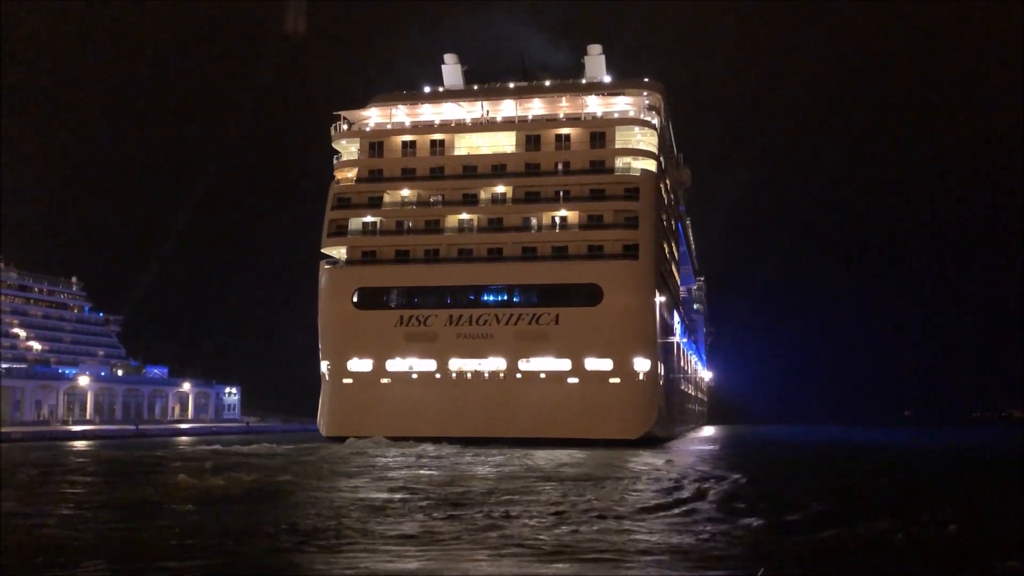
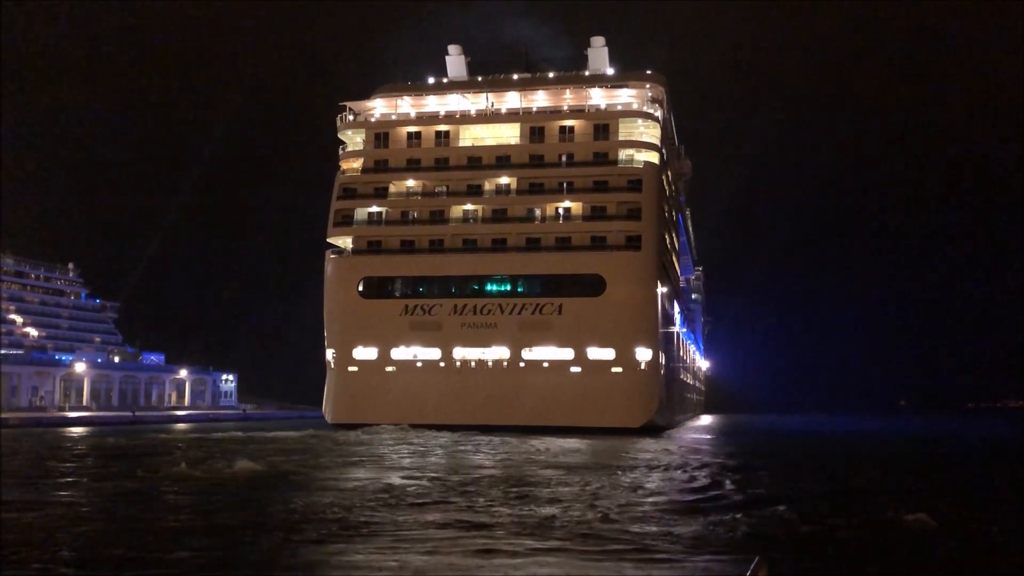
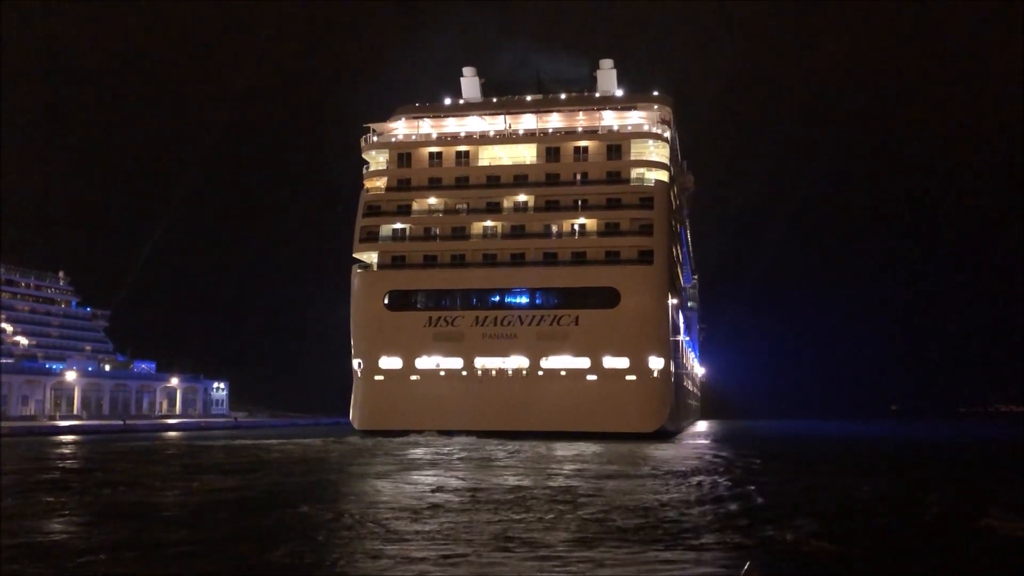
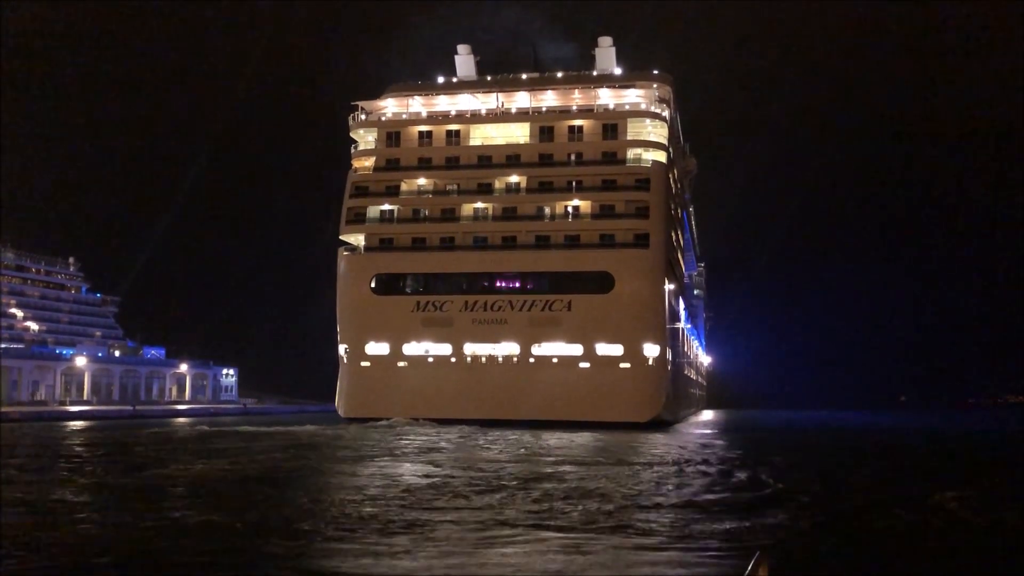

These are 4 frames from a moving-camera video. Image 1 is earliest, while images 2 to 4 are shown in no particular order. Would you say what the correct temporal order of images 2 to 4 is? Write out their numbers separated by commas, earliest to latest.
2, 4, 3
